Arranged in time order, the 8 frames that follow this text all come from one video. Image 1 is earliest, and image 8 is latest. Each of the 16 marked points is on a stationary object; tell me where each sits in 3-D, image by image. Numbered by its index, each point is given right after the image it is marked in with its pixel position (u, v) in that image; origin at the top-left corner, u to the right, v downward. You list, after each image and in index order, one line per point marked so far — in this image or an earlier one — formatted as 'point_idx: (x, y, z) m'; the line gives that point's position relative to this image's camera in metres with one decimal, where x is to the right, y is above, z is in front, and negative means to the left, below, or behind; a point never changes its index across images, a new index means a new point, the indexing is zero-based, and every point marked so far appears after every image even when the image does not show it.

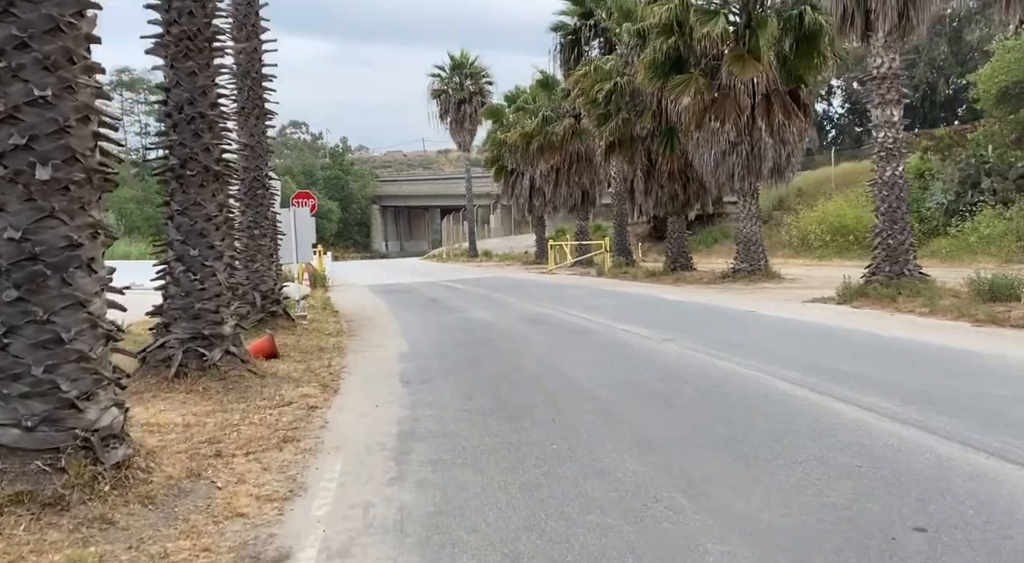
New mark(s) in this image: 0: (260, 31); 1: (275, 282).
0: (-4.0, +4.0, +14.0) m
1: (-3.9, 0.0, +14.4) m
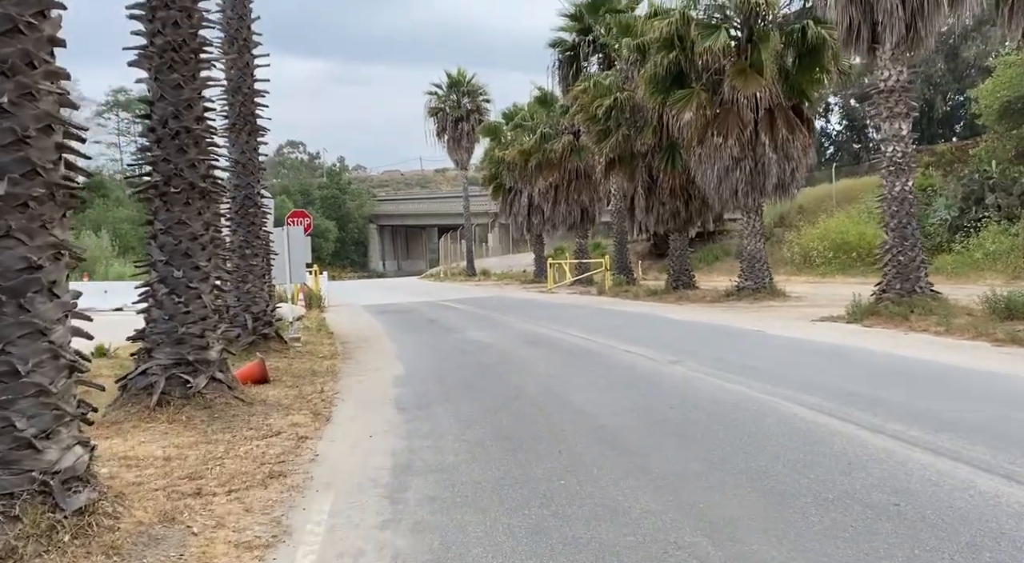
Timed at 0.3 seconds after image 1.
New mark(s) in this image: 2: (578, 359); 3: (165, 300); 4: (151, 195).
0: (-4.1, +3.7, +13.7) m
1: (-3.9, -0.4, +13.9) m
2: (+0.9, -1.1, +11.7) m
3: (-3.3, -0.2, +8.2) m
4: (-3.4, +0.8, +8.3) m
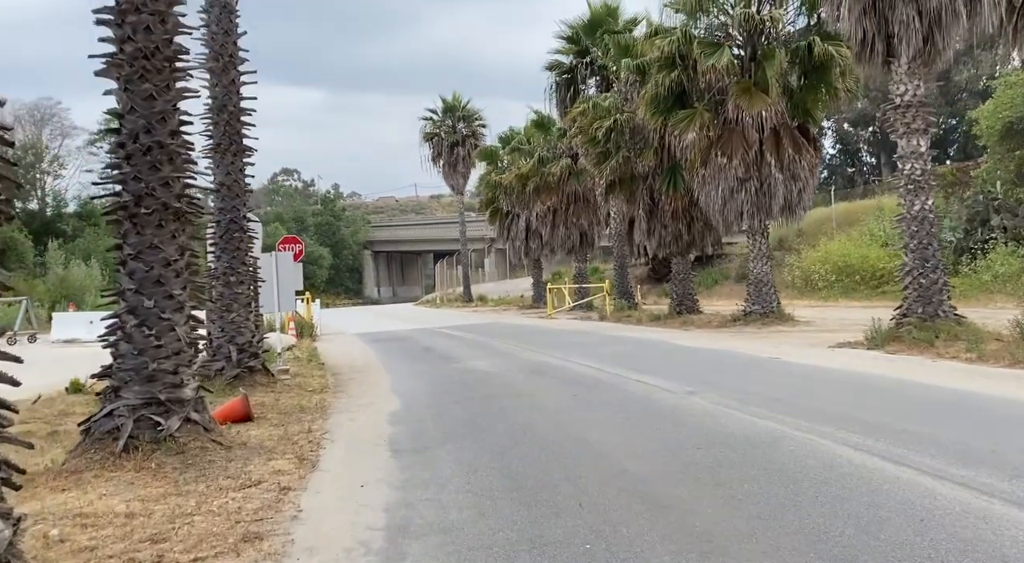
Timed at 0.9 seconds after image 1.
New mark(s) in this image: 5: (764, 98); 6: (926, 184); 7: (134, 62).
0: (-4.1, +3.3, +12.9) m
1: (-3.9, -0.8, +13.1) m
2: (+1.0, -1.4, +10.9) m
3: (-3.2, -0.4, +7.4) m
4: (-3.4, +0.6, +7.5) m
5: (+5.6, +4.1, +19.4) m
6: (+6.9, +1.6, +14.5) m
7: (-3.2, +1.9, +7.5) m
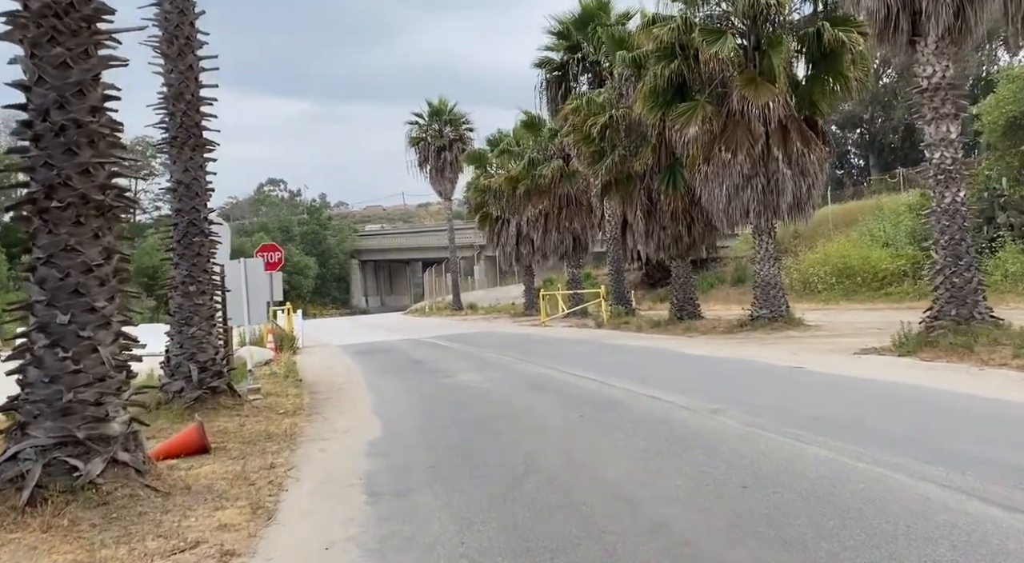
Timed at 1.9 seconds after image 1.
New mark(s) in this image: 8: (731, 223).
0: (-4.2, +3.1, +11.5) m
1: (-3.9, -0.9, +11.7) m
2: (+0.9, -1.4, +9.5) m
3: (-3.2, -0.5, +6.0) m
4: (-3.4, +0.5, +6.1) m
5: (+5.4, +4.0, +18.2) m
6: (+6.7, +1.6, +13.2) m
7: (-3.3, +1.8, +6.1) m
8: (+4.9, +1.3, +19.6) m
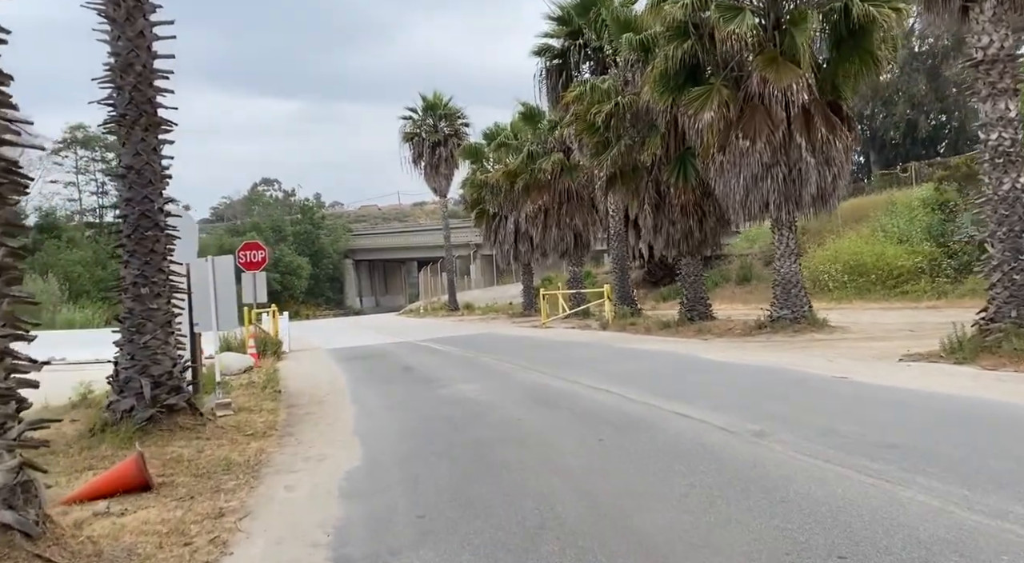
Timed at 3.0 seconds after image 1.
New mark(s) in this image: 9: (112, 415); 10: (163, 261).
0: (-4.2, +3.1, +10.0) m
1: (-3.9, -0.9, +10.1) m
2: (+1.0, -1.4, +8.0) m
3: (-3.1, -0.5, +4.4) m
4: (-3.3, +0.5, +4.5) m
5: (+5.4, +4.0, +16.7) m
6: (+6.8, +1.7, +11.7) m
7: (-3.2, +1.8, +4.6) m
8: (+4.9, +1.3, +18.1) m
9: (-4.5, -1.5, +9.9) m
10: (-4.0, +0.2, +10.1) m
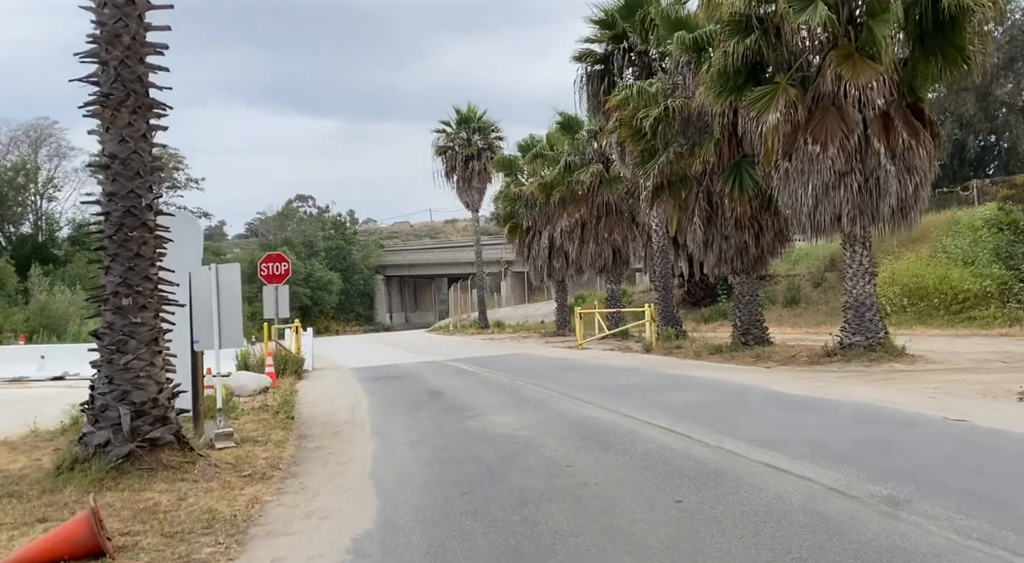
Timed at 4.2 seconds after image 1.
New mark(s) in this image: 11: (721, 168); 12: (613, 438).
0: (-3.6, +3.0, +8.5) m
1: (-3.4, -1.0, +8.6) m
2: (+1.4, -1.6, +6.2) m
3: (-2.8, -0.5, +2.9) m
4: (-3.0, +0.5, +3.0) m
5: (+6.1, +3.7, +14.9) m
6: (+7.3, +1.4, +9.8) m
7: (-2.9, +1.8, +3.0) m
8: (+5.7, +0.9, +16.3) m
9: (-4.1, -1.6, +8.3) m
10: (-3.5, +0.1, +8.5) m
11: (+4.6, +2.5, +19.3) m
12: (+1.1, -1.7, +9.3) m
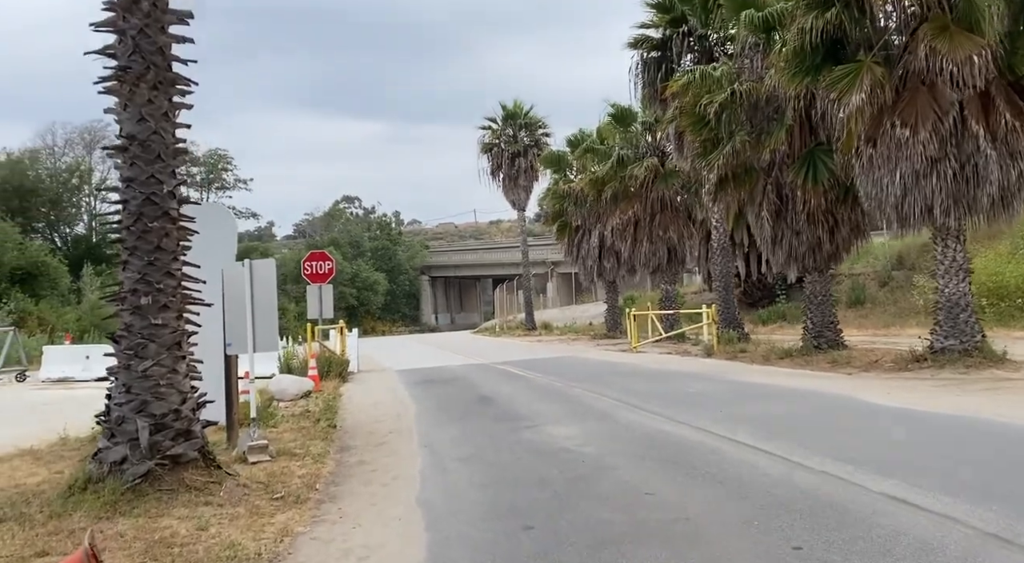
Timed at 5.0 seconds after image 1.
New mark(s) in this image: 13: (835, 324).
0: (-3.0, +3.1, +7.6) m
1: (-2.8, -1.0, +7.6) m
2: (+1.8, -1.5, +5.0) m
3: (-2.5, -0.5, +1.9) m
4: (-2.7, +0.5, +2.0) m
5: (+7.0, +3.7, +13.4) m
6: (+8.0, +1.4, +8.3) m
7: (-2.6, +1.8, +2.0) m
8: (+6.6, +1.0, +14.8) m
9: (-3.5, -1.6, +7.4) m
10: (-2.9, +0.2, +7.6) m
11: (+5.8, +2.5, +17.9) m
12: (+1.7, -1.6, +8.1) m
13: (+7.2, -0.9, +19.5) m
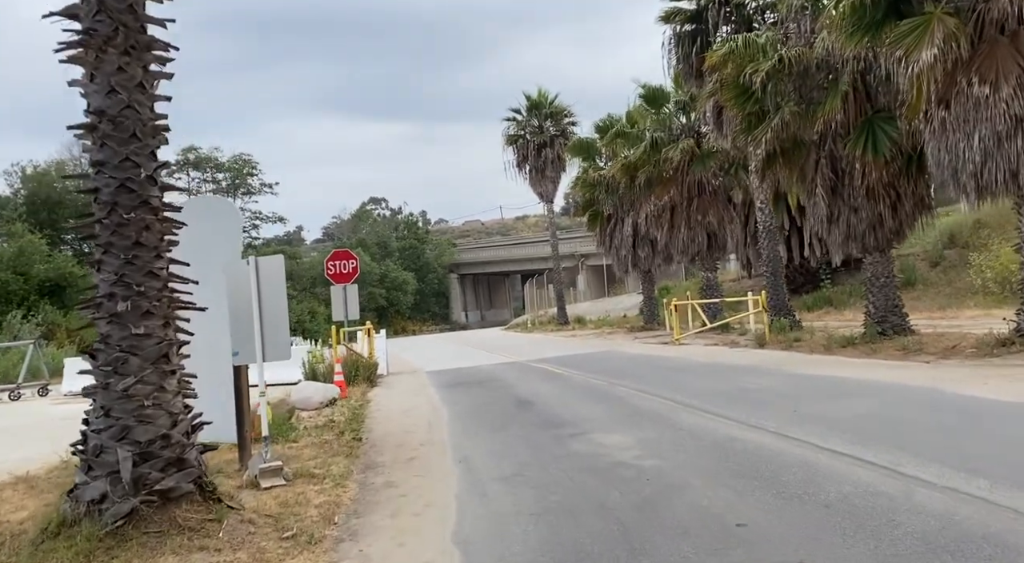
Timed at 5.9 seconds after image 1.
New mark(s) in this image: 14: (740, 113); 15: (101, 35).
0: (-2.8, +3.0, +6.4) m
1: (-2.5, -1.0, +6.4) m
2: (+2.1, -1.4, +3.7) m
3: (-2.4, -0.5, +0.7) m
4: (-2.6, +0.5, +0.8) m
5: (+7.4, +4.1, +11.9) m
6: (+8.3, +1.8, +6.8) m
7: (-2.5, +1.8, +0.8) m
8: (+7.2, +1.3, +13.3) m
9: (-3.1, -1.6, +6.2) m
10: (-2.6, +0.2, +6.4) m
11: (+6.3, +2.9, +16.4) m
12: (+2.1, -1.5, +6.7) m
13: (+8.0, -0.5, +18.0) m
14: (+4.9, +3.6, +18.5) m
15: (-2.9, +1.8, +6.2) m
